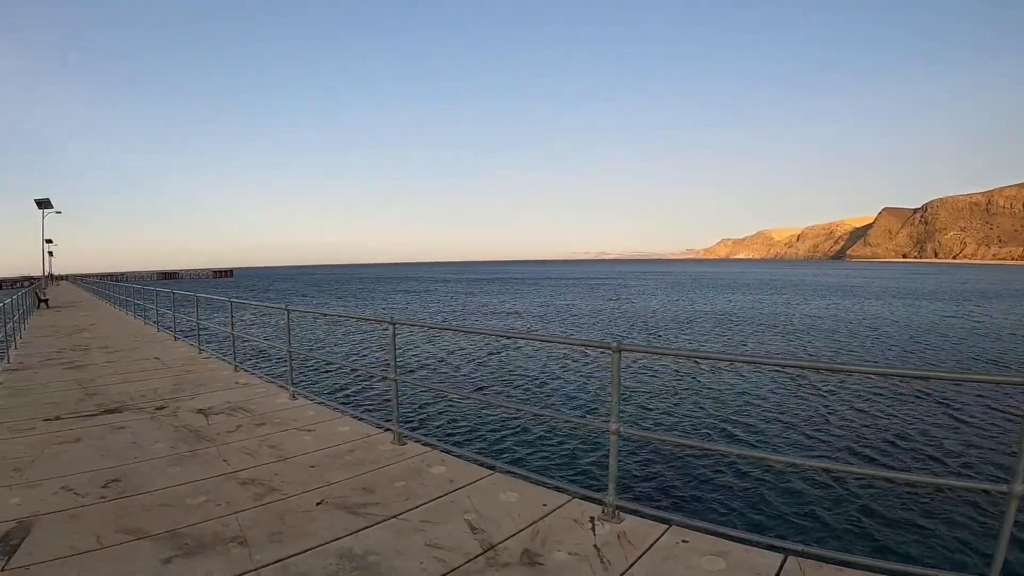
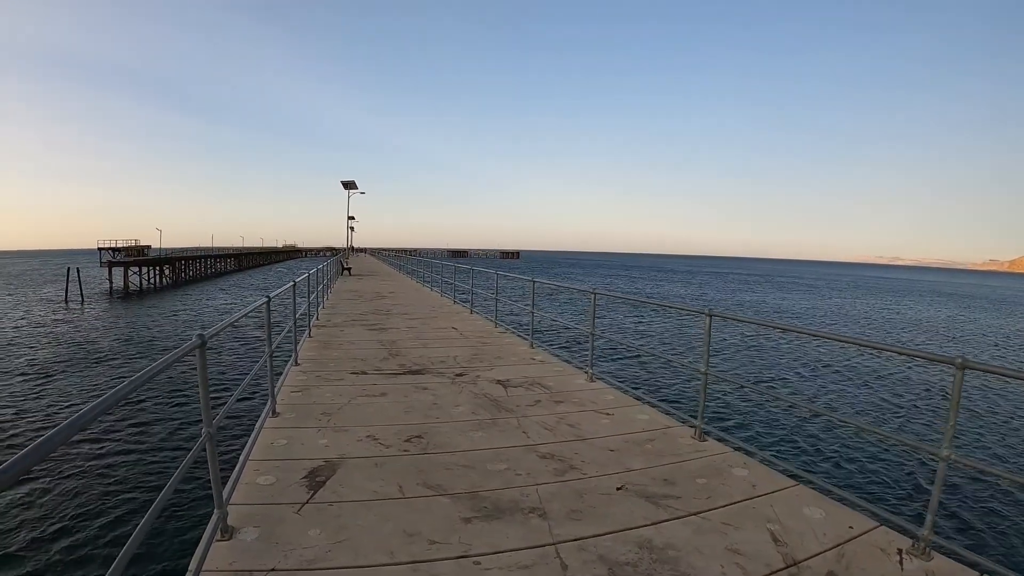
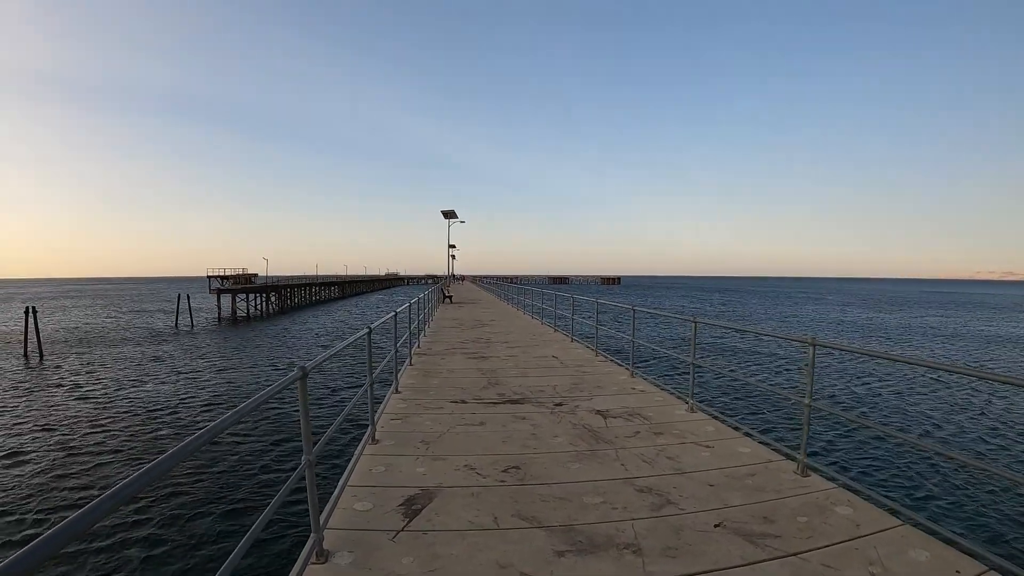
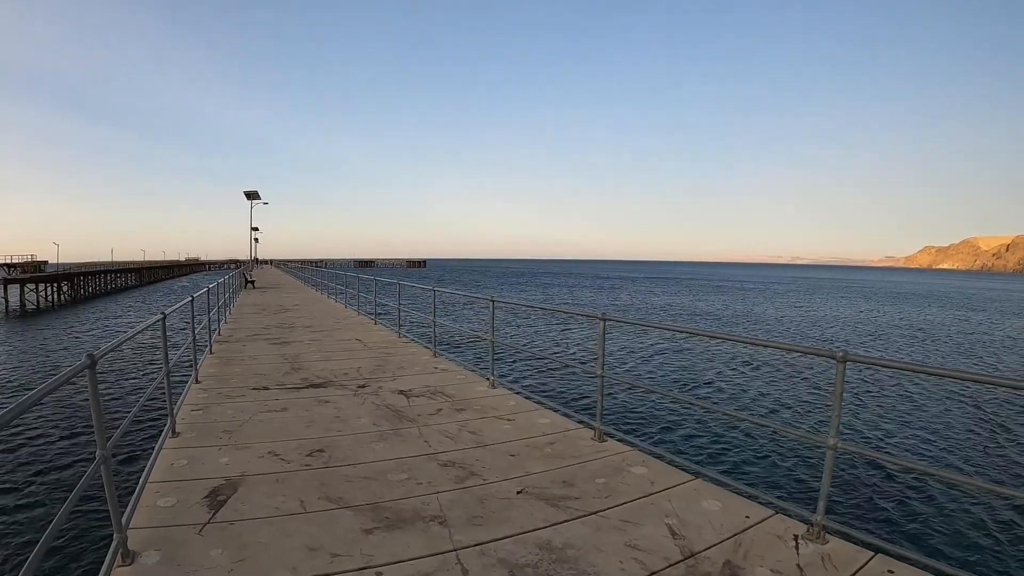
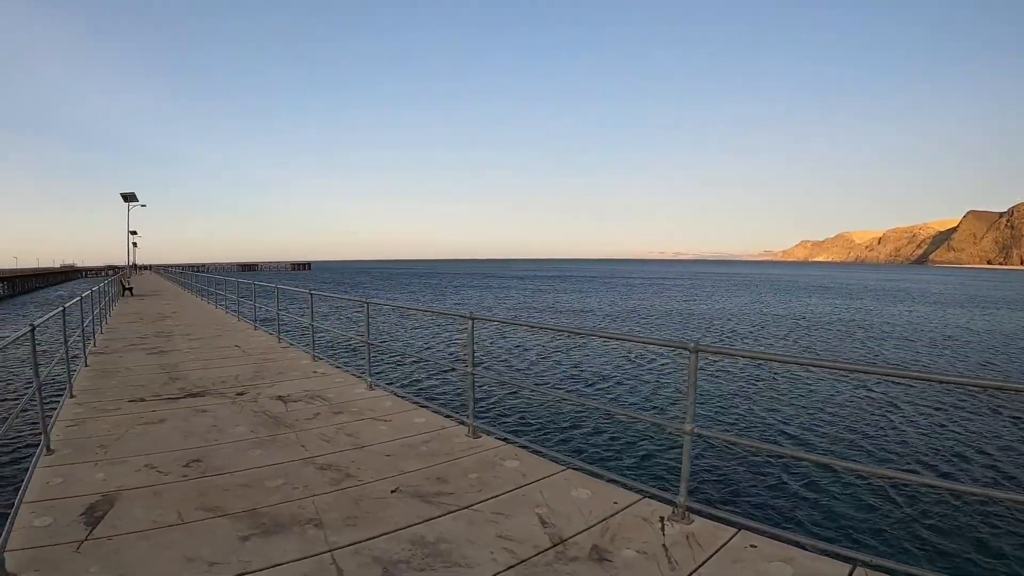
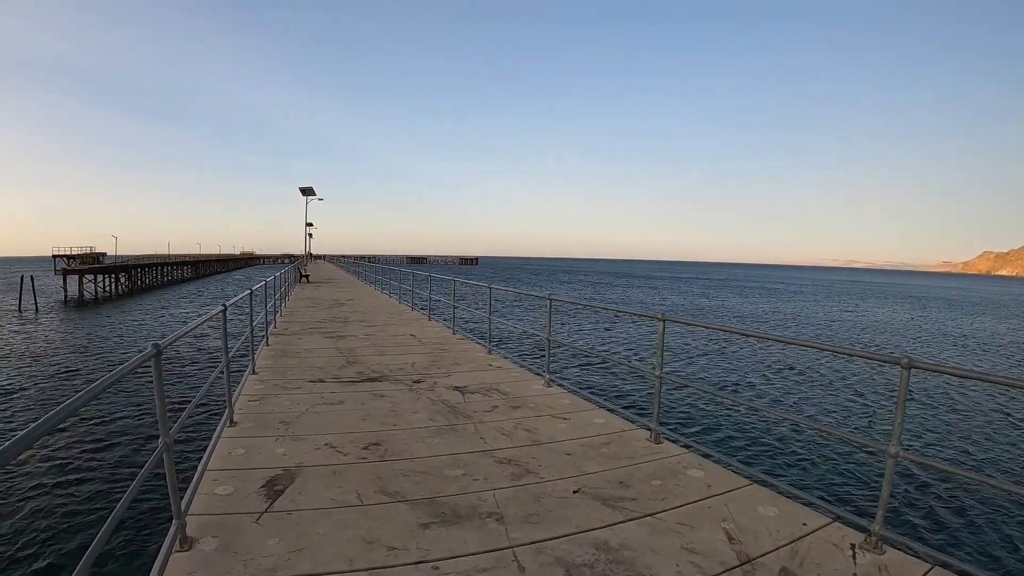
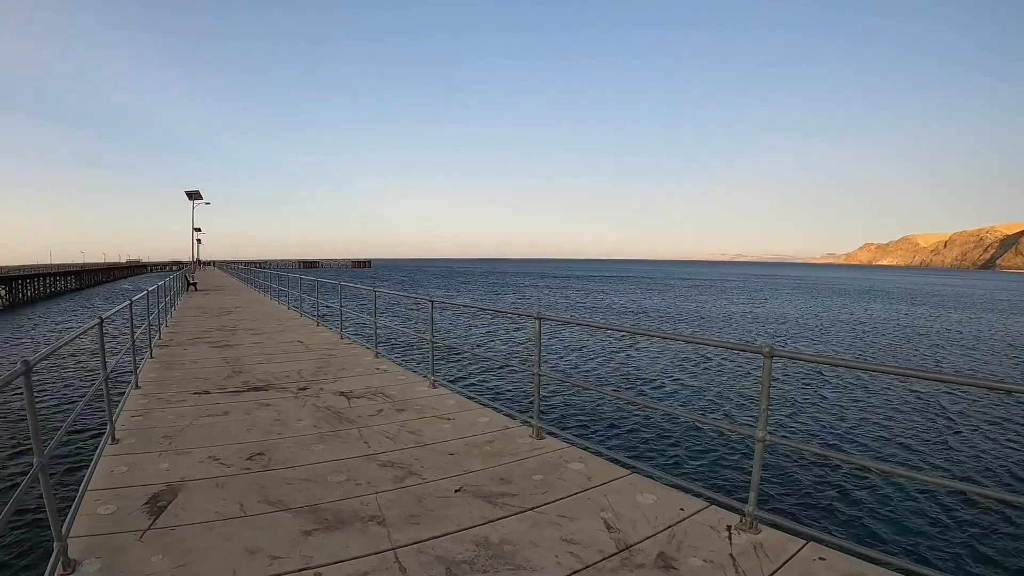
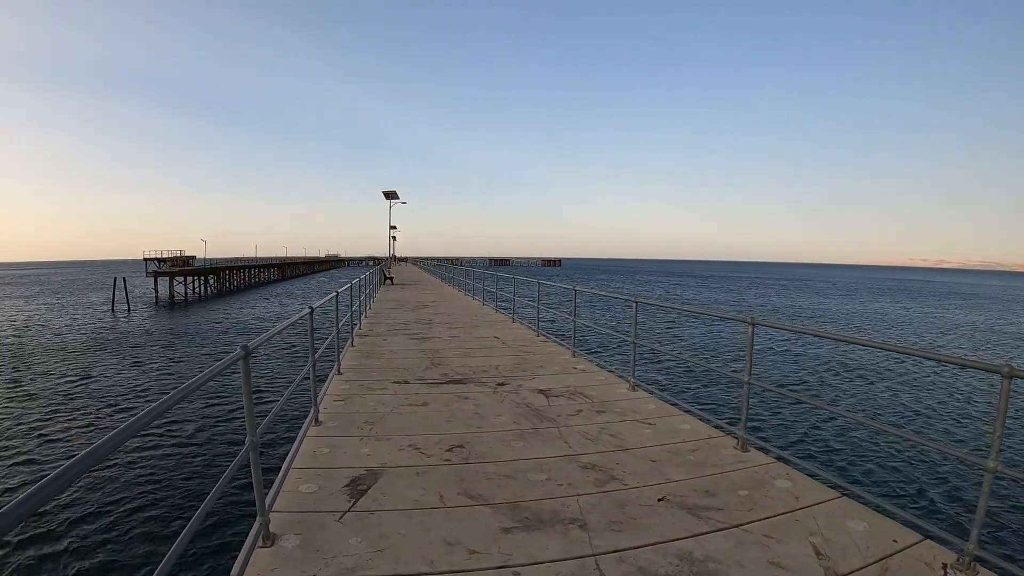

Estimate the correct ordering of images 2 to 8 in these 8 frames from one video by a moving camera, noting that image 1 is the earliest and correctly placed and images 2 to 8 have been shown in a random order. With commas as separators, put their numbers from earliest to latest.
5, 7, 4, 6, 2, 8, 3
